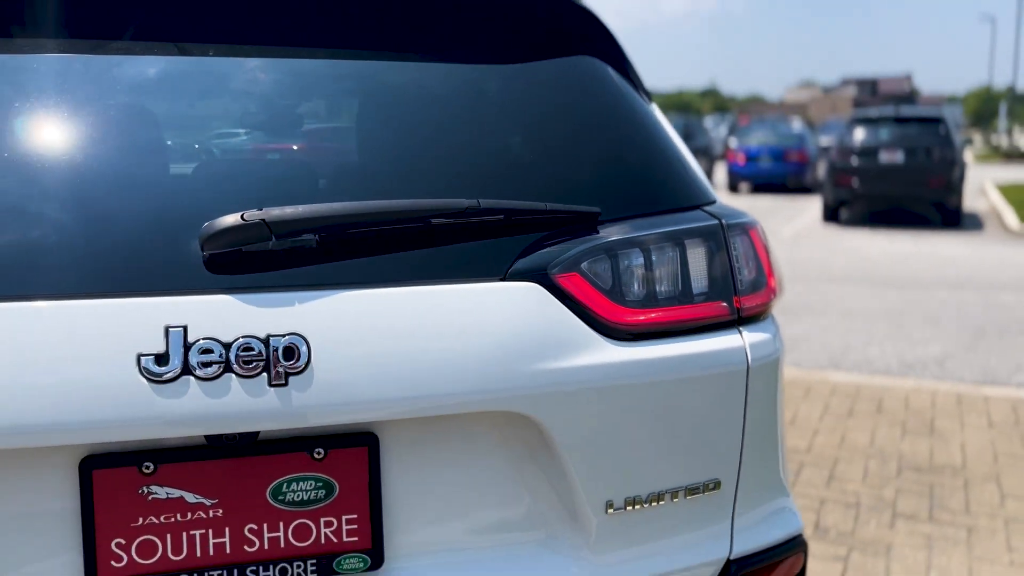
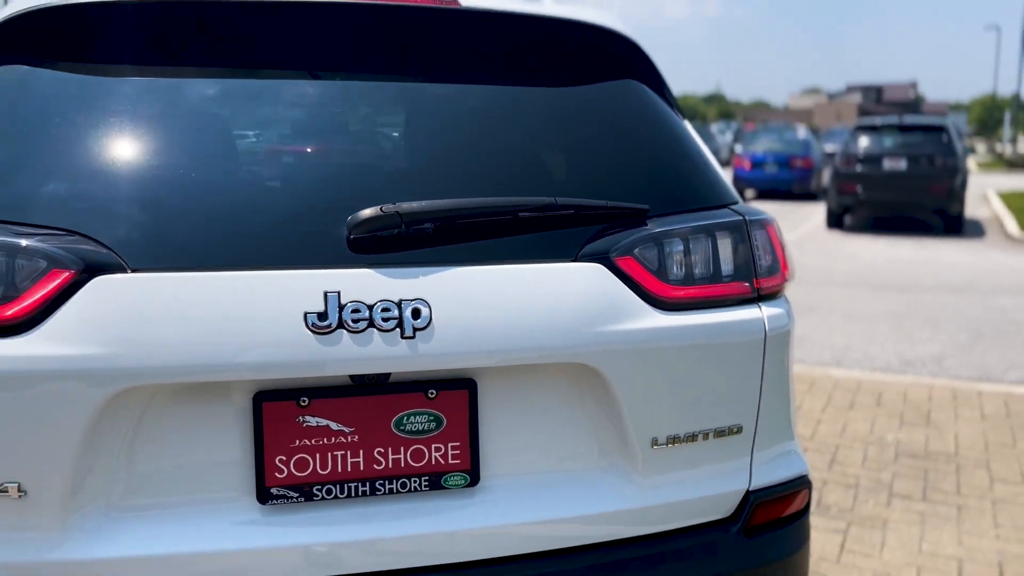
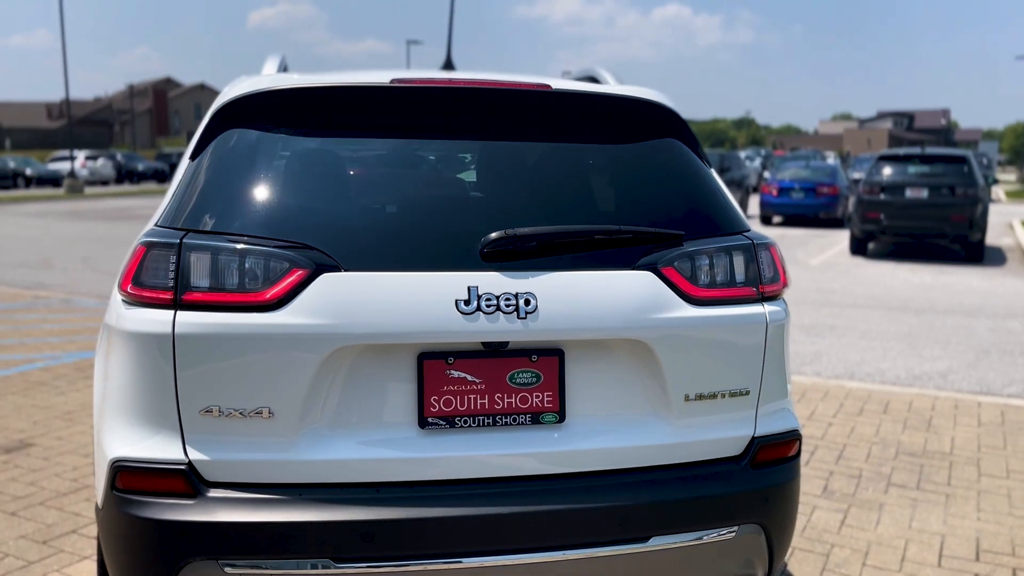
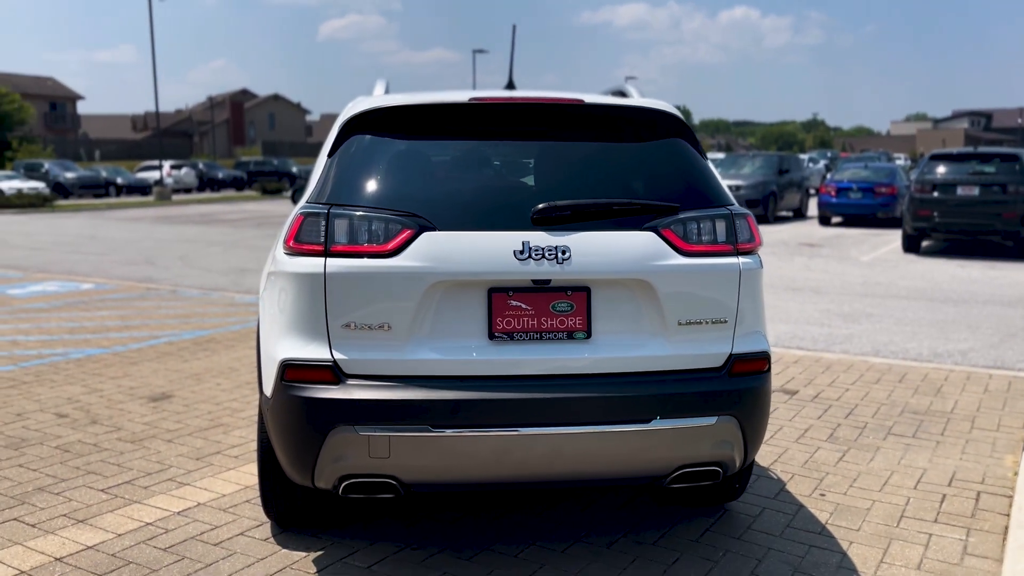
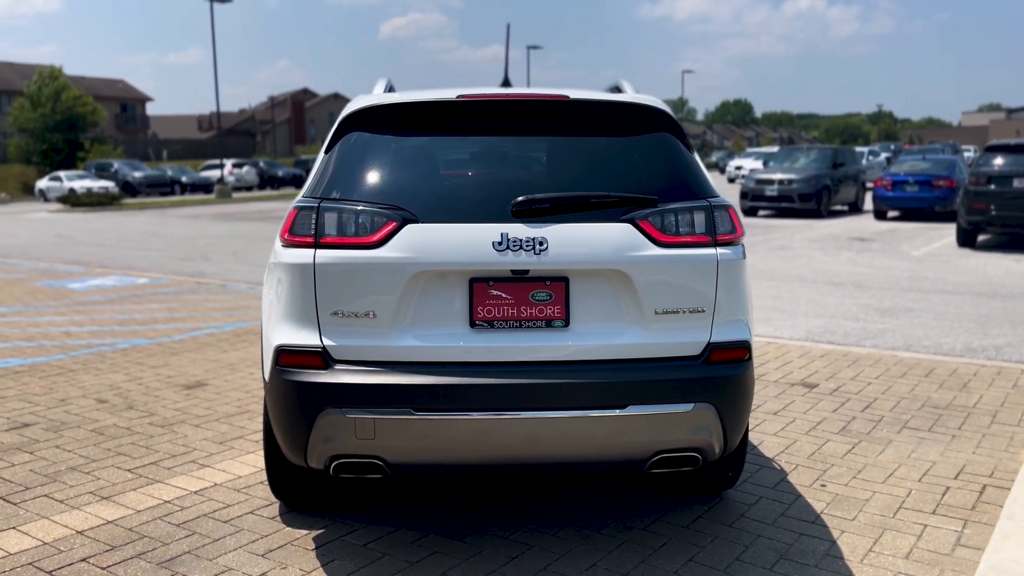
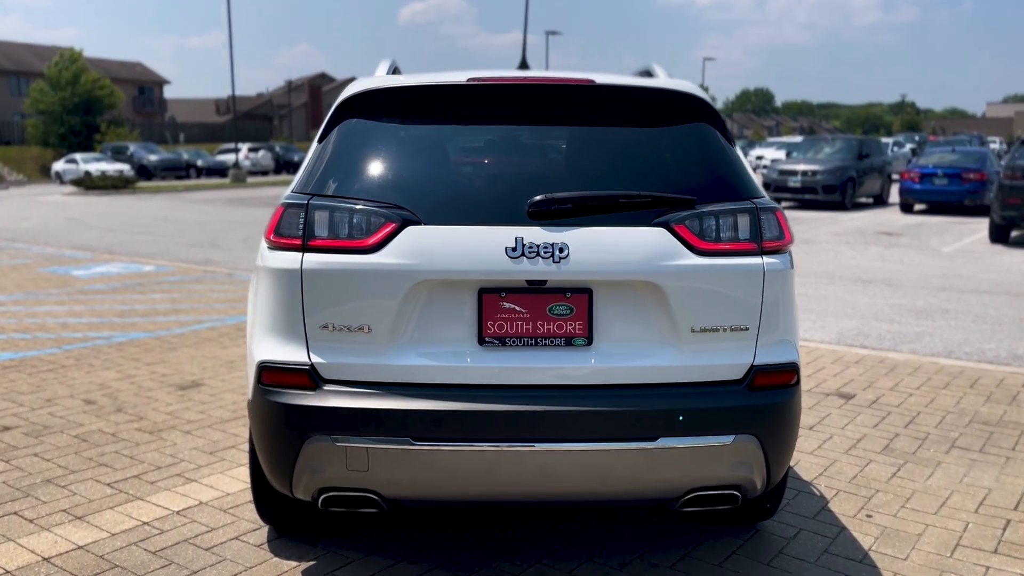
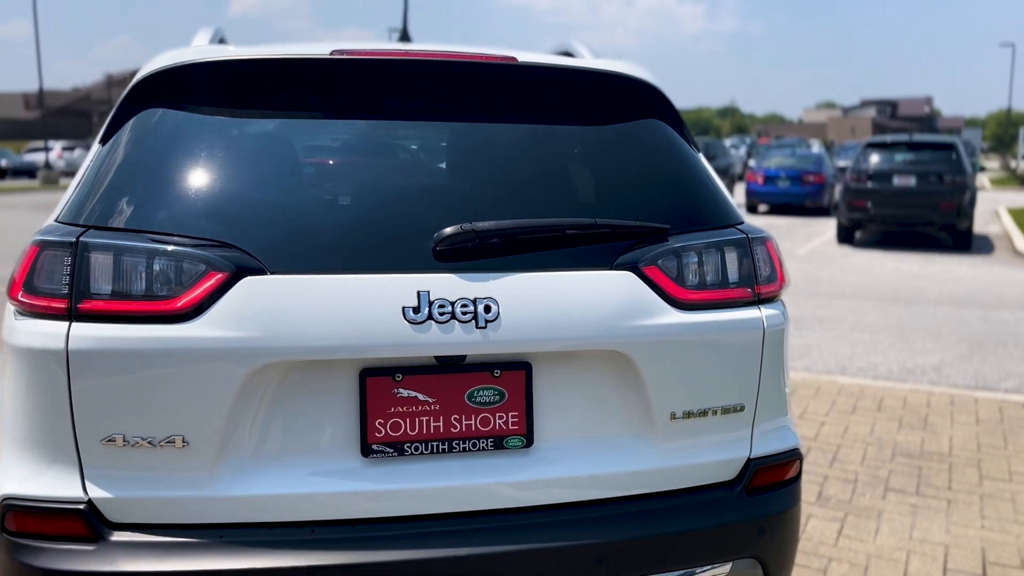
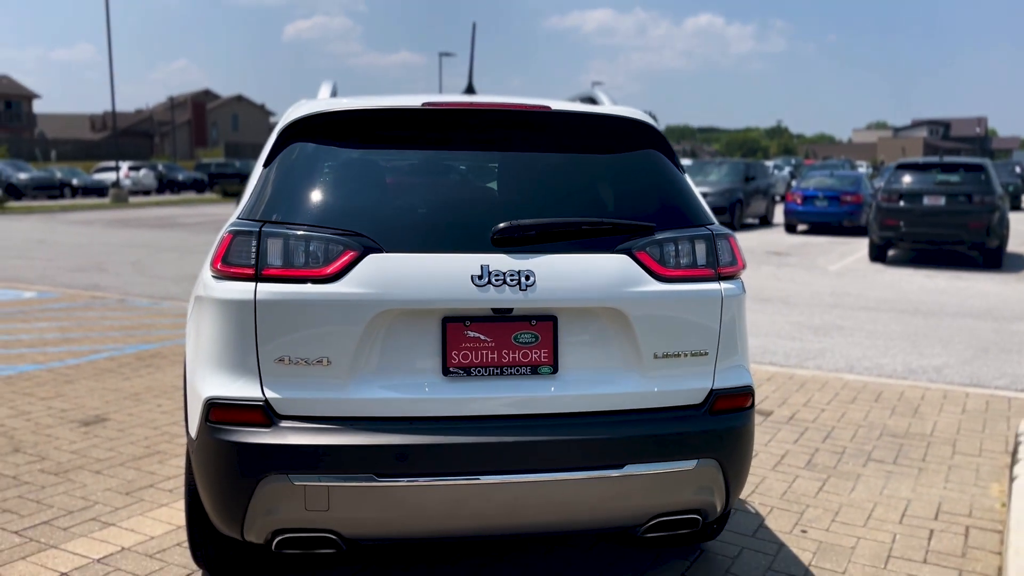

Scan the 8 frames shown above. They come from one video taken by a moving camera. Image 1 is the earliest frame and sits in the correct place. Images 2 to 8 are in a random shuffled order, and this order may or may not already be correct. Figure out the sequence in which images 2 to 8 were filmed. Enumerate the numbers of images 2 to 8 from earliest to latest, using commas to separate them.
2, 7, 3, 8, 4, 5, 6
